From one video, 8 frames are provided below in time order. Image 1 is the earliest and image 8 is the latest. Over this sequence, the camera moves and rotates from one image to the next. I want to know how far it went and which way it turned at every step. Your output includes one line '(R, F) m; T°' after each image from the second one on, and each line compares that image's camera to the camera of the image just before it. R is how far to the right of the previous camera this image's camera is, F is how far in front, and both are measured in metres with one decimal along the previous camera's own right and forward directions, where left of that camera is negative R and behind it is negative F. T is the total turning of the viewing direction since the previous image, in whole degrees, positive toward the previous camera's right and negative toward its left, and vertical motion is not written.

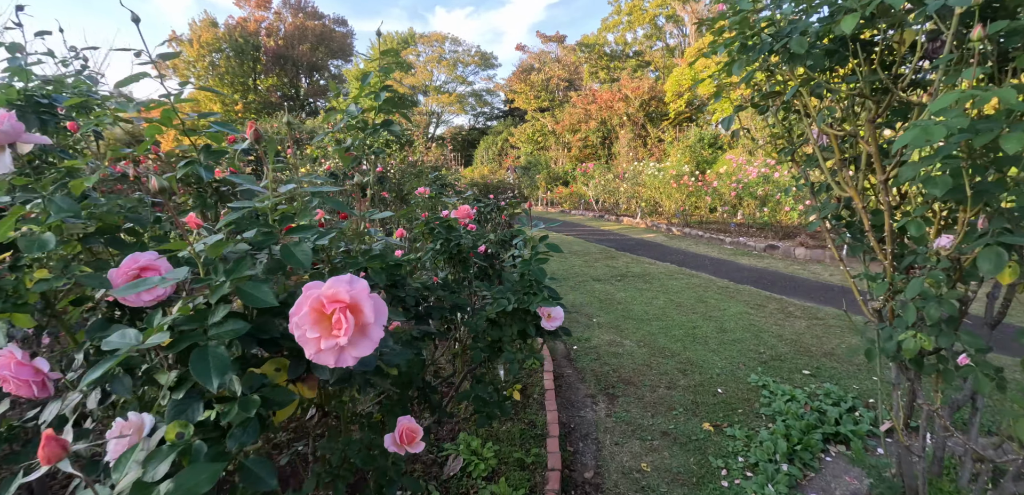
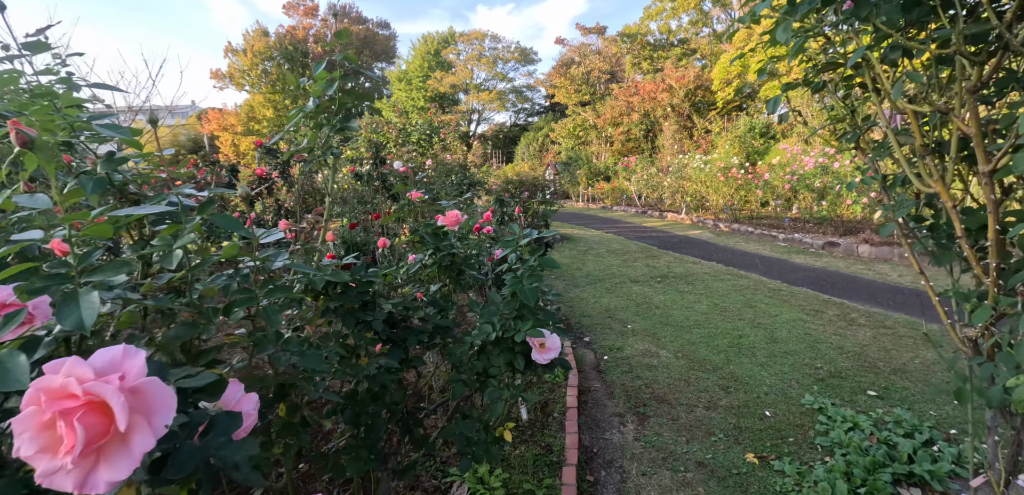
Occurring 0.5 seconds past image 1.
(+0.1, +0.2) m; -5°
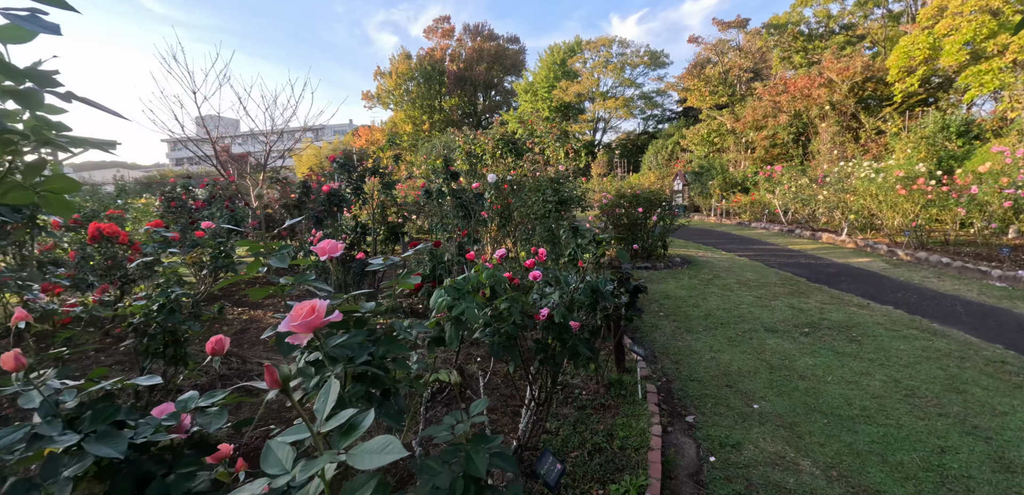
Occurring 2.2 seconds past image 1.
(+0.2, +0.7) m; -15°
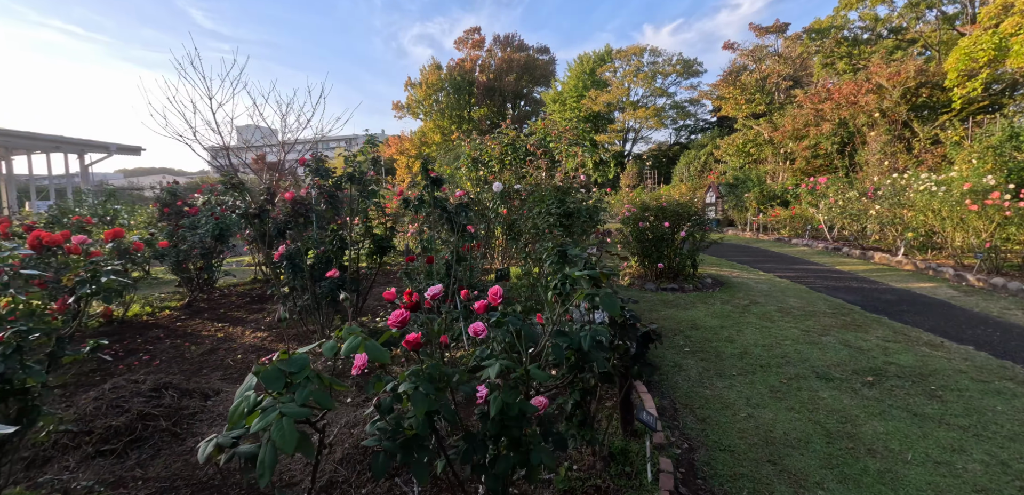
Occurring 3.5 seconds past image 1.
(+0.2, +0.5) m; -3°
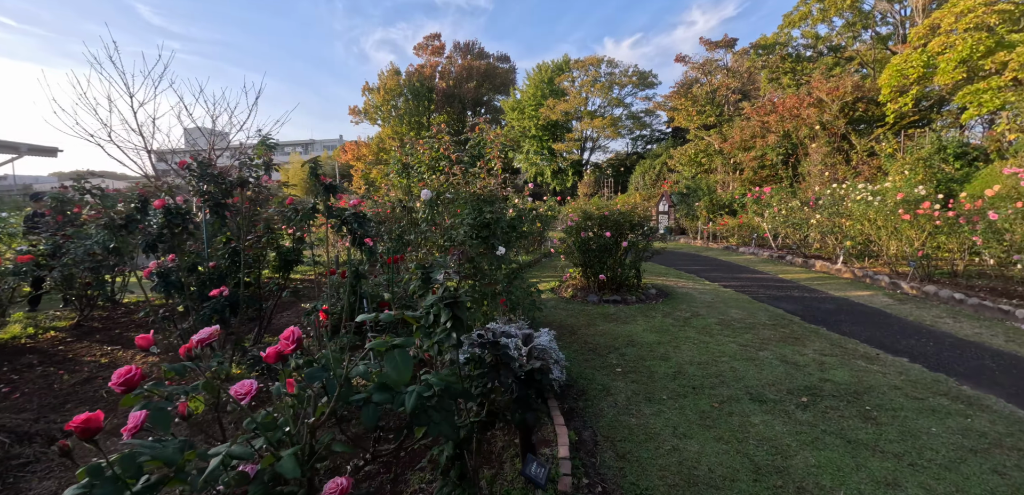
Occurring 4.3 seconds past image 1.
(+0.3, +0.3) m; +4°
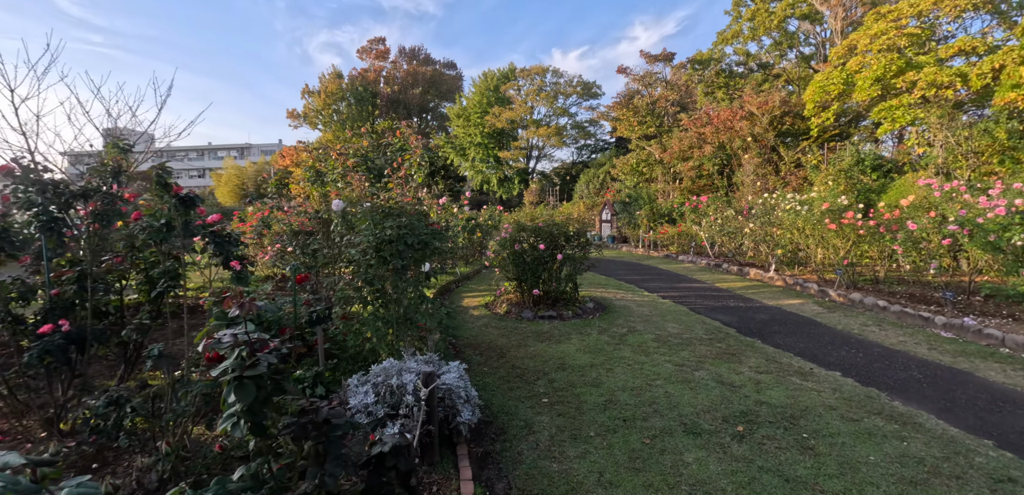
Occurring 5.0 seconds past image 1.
(+0.2, +0.3) m; +6°
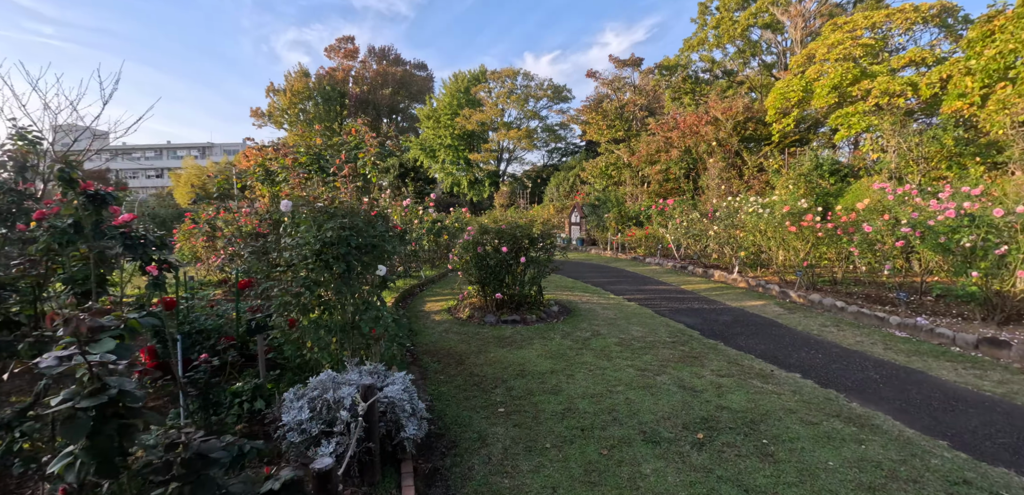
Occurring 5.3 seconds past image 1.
(+0.1, +0.1) m; +3°
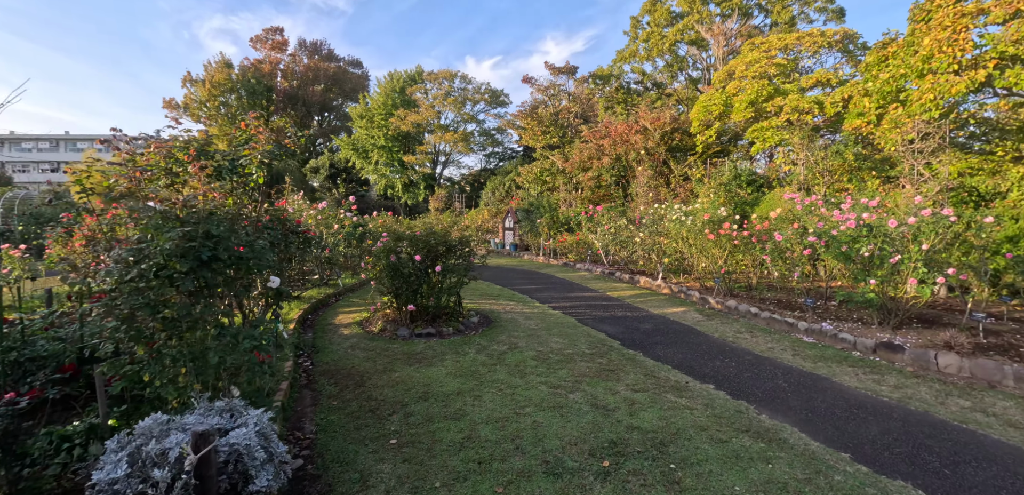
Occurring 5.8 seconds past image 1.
(+0.2, +0.2) m; +7°
